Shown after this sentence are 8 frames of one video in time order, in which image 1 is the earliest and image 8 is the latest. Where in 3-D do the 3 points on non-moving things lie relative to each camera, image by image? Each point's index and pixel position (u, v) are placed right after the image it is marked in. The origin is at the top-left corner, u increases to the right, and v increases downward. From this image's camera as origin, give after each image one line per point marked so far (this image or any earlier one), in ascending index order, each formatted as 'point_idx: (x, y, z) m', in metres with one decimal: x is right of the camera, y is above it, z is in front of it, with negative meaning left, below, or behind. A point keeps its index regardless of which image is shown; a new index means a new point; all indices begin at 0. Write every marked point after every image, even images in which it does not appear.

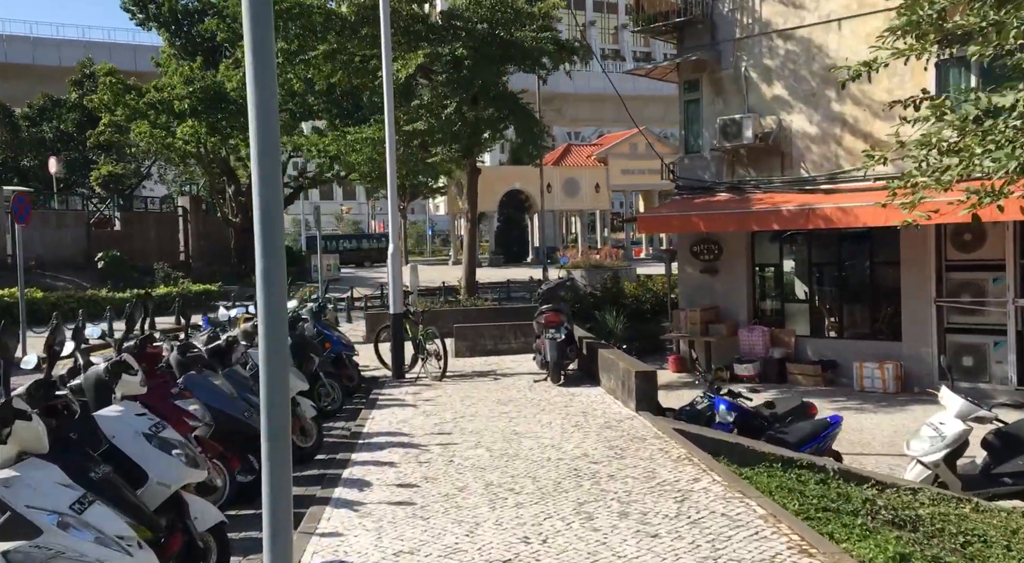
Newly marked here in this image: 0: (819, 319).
0: (+4.6, -0.6, +14.7) m
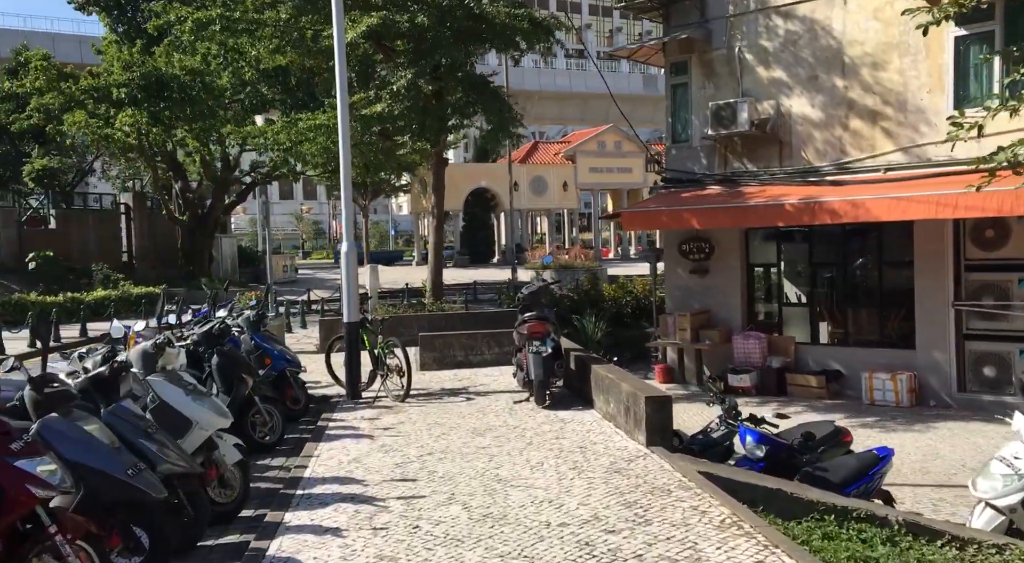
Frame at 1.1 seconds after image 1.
0: (+4.2, -0.6, +13.3) m
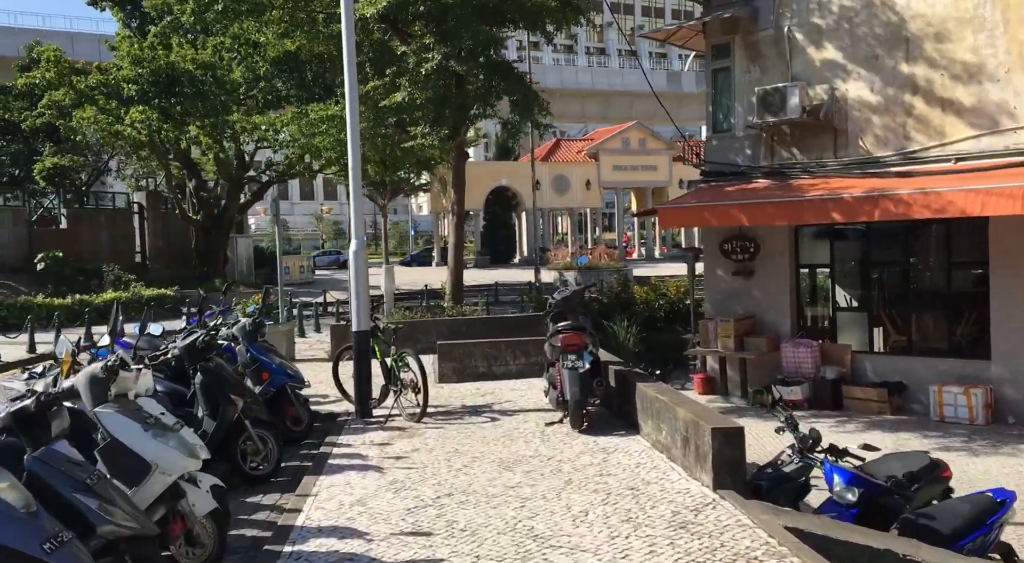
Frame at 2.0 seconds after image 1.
0: (+4.6, -0.6, +12.1) m
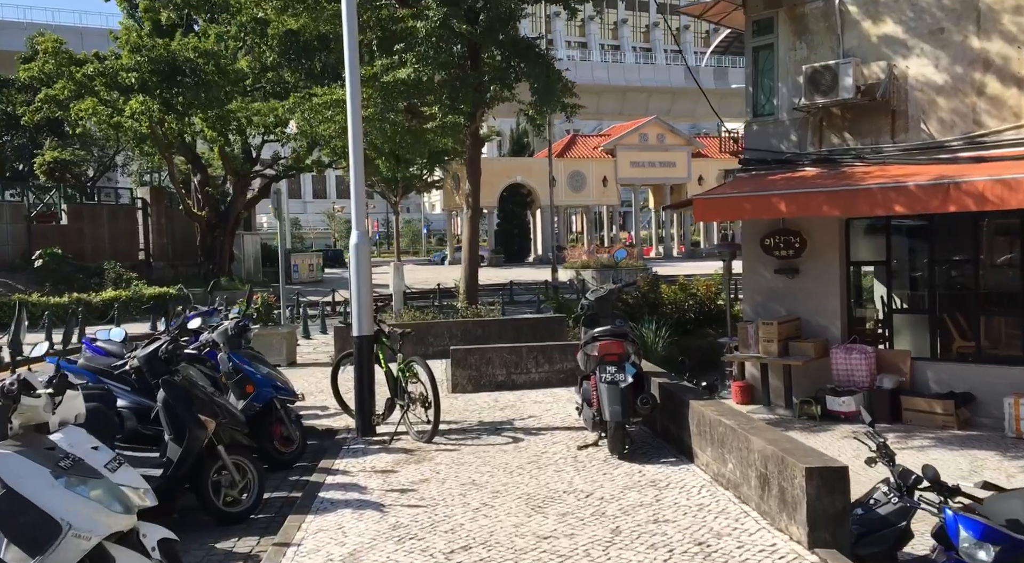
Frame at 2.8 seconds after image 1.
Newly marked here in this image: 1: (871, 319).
0: (+4.8, -0.6, +10.9) m
1: (+4.2, -0.4, +11.4) m
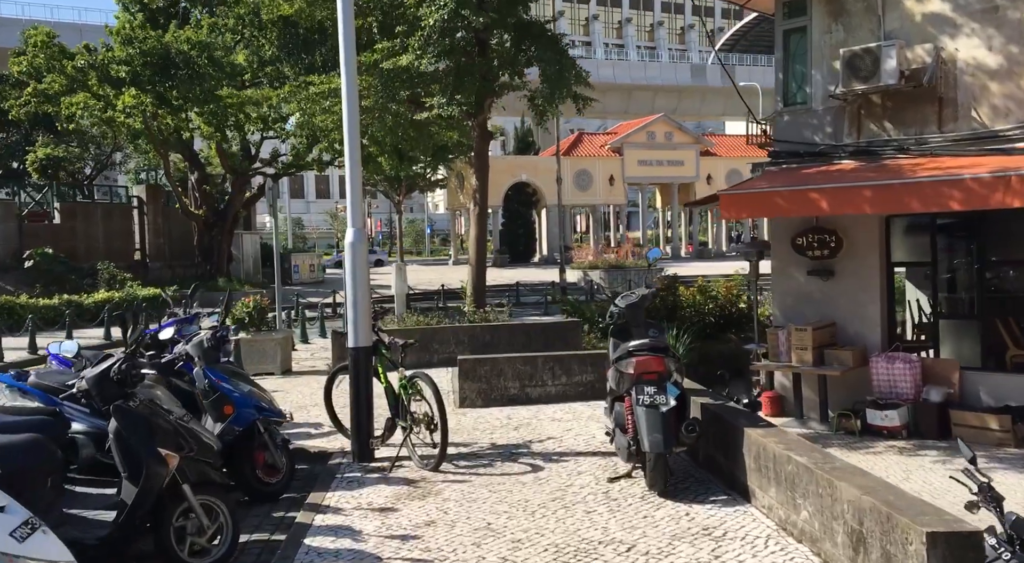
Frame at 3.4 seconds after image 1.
0: (+4.9, -0.6, +10.0) m
1: (+4.4, -0.5, +10.5) m
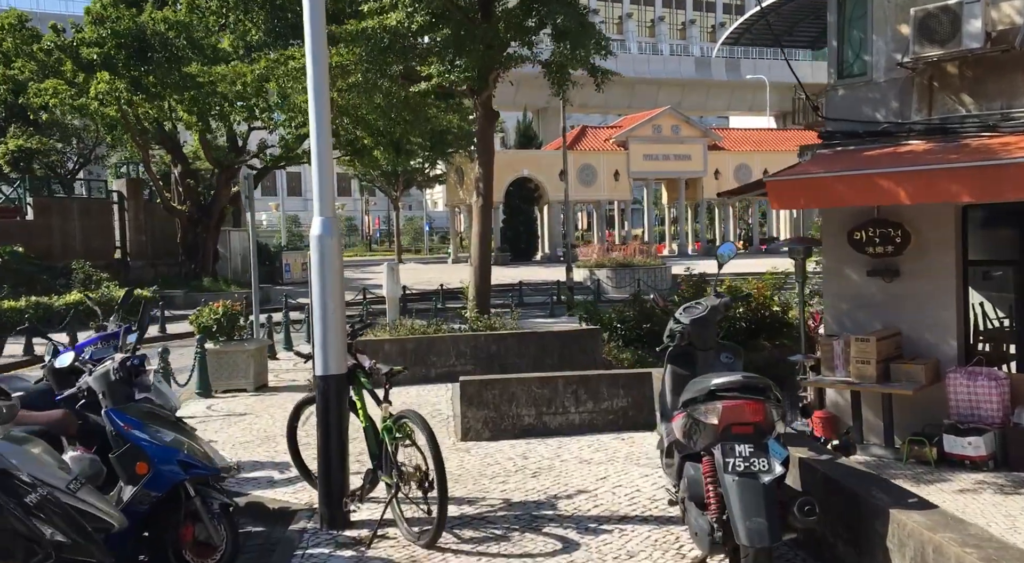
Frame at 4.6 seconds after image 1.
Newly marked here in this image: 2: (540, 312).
0: (+5.0, -0.7, +8.4) m
1: (+4.5, -0.5, +8.9) m
2: (+0.6, -0.6, +19.6) m
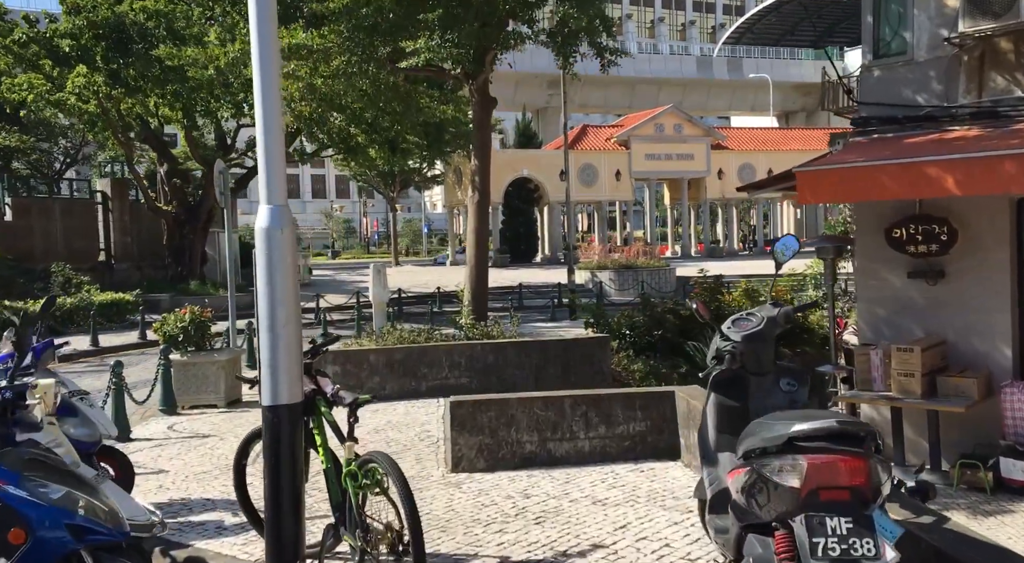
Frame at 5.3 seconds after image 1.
0: (+5.0, -0.7, +7.3) m
1: (+4.5, -0.5, +7.9) m
2: (+0.6, -0.7, +18.6) m
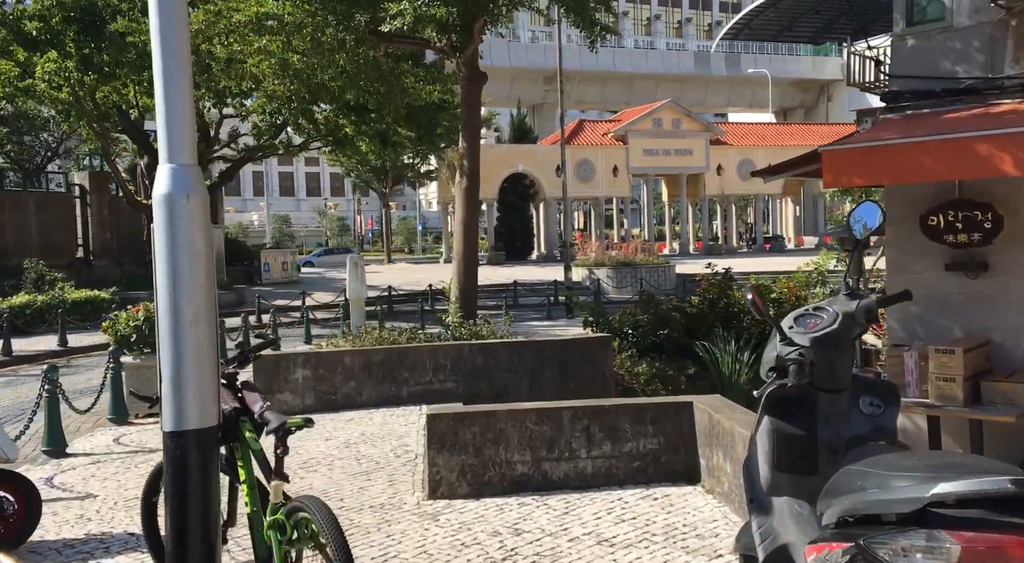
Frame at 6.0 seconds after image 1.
0: (+4.9, -0.6, +6.4) m
1: (+4.4, -0.5, +7.0) m
2: (+0.5, -0.6, +17.6) m
